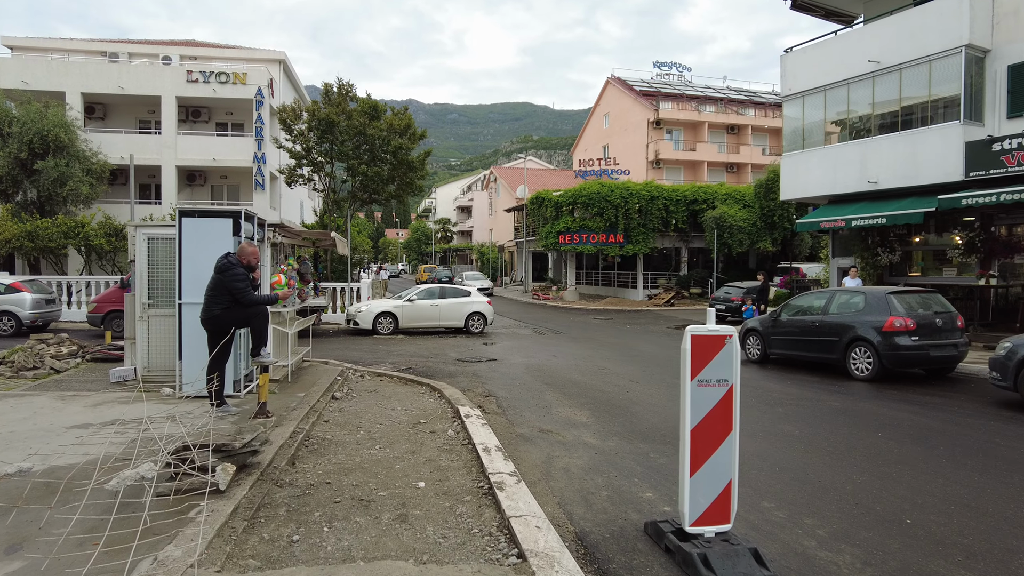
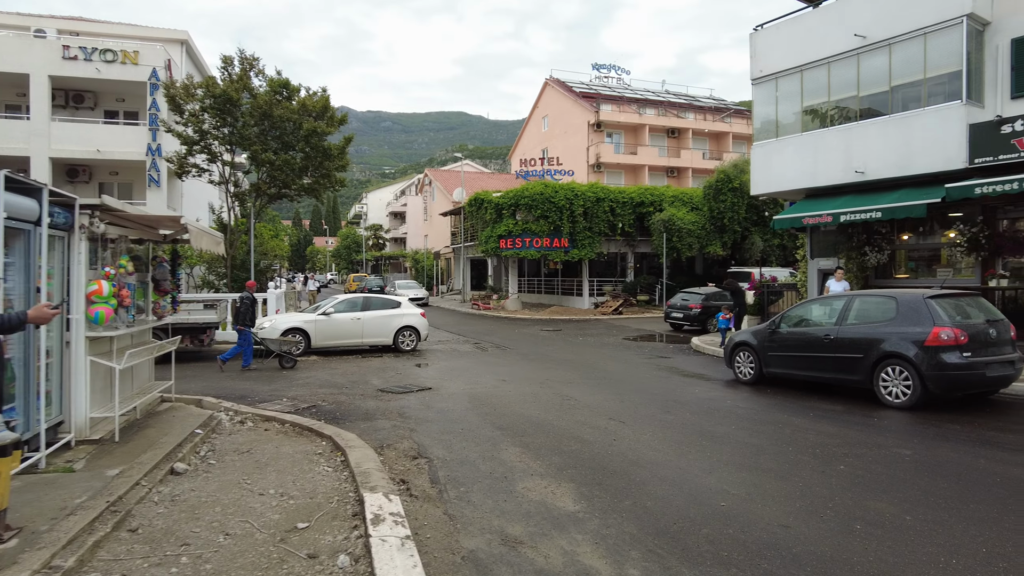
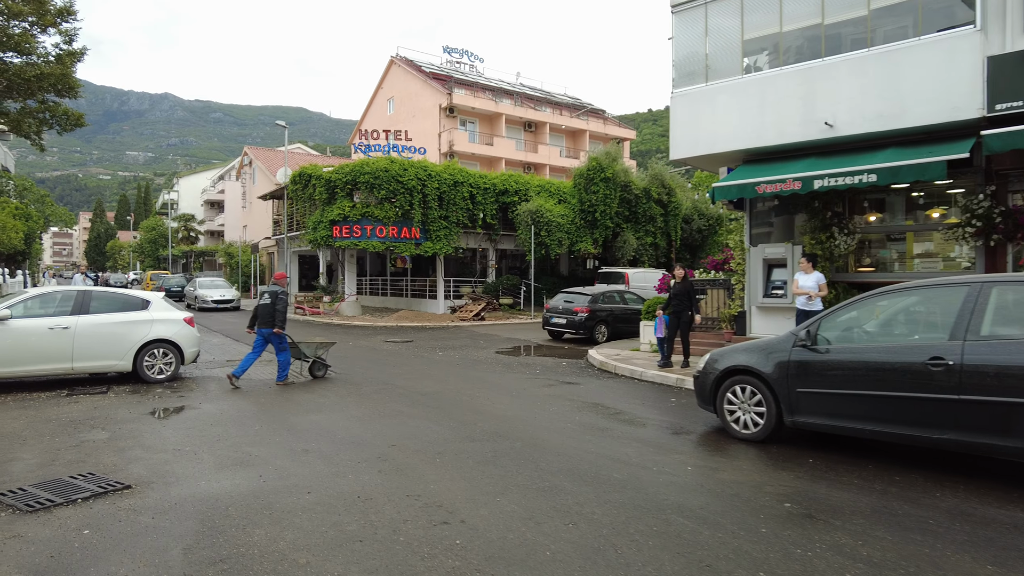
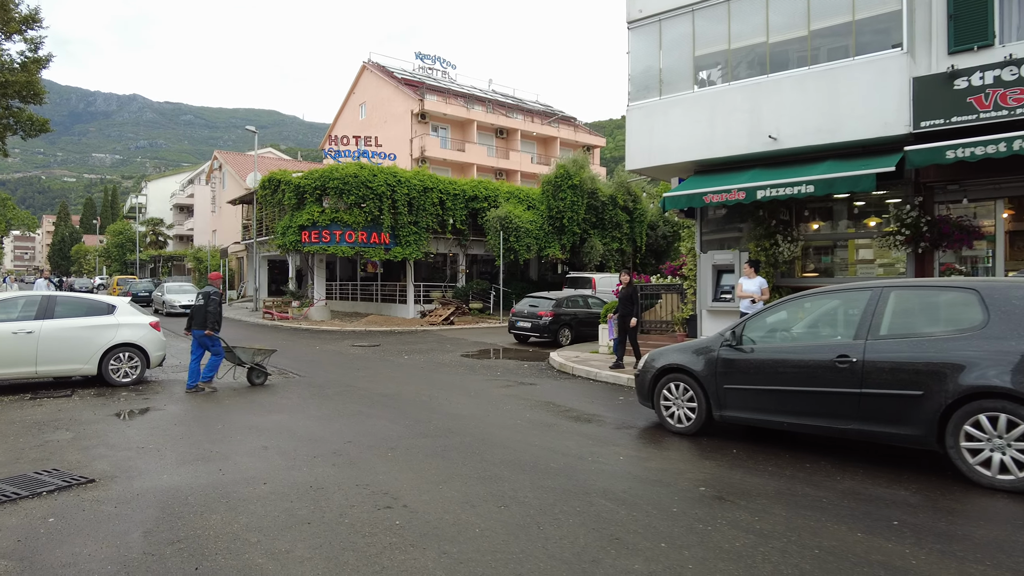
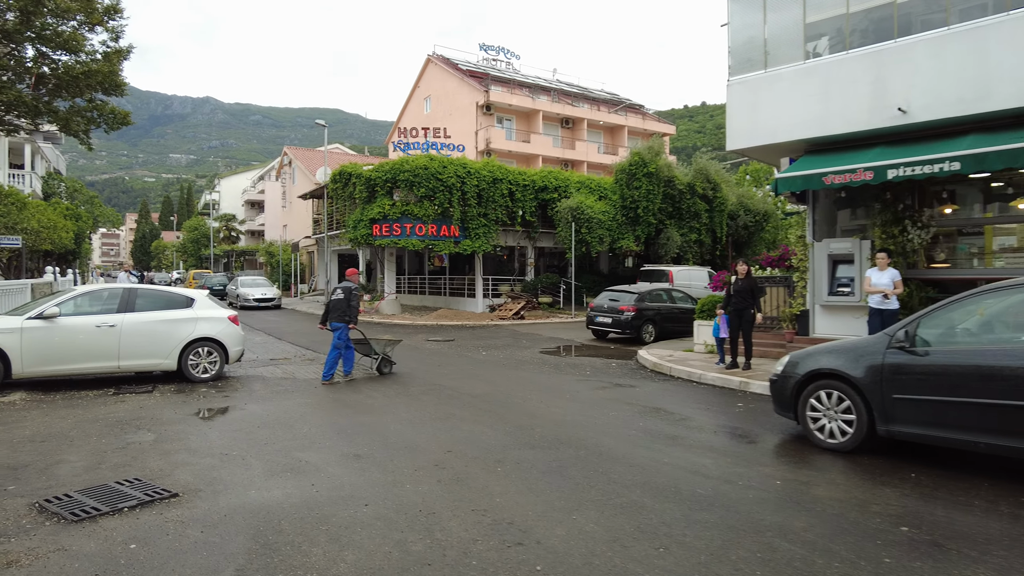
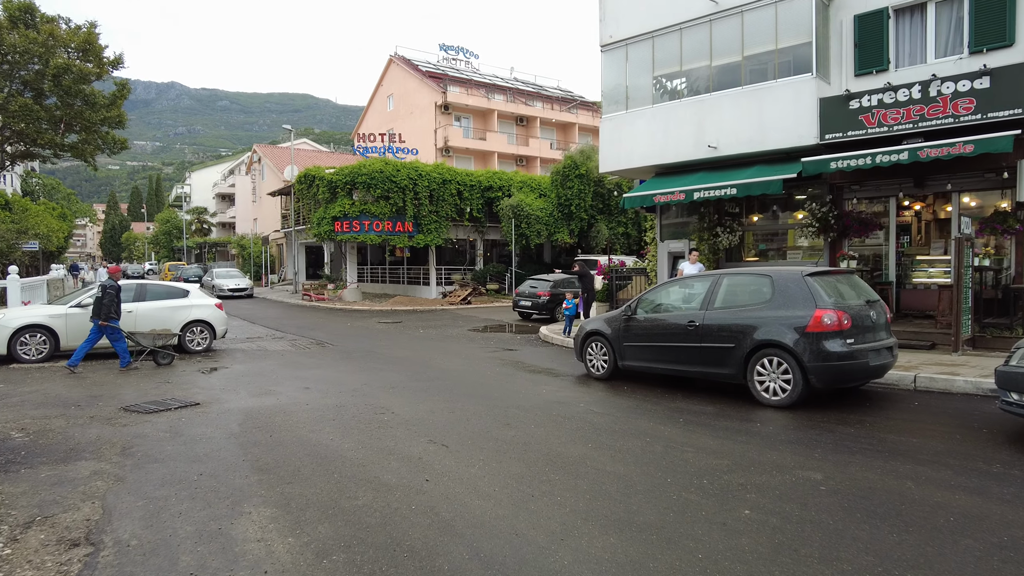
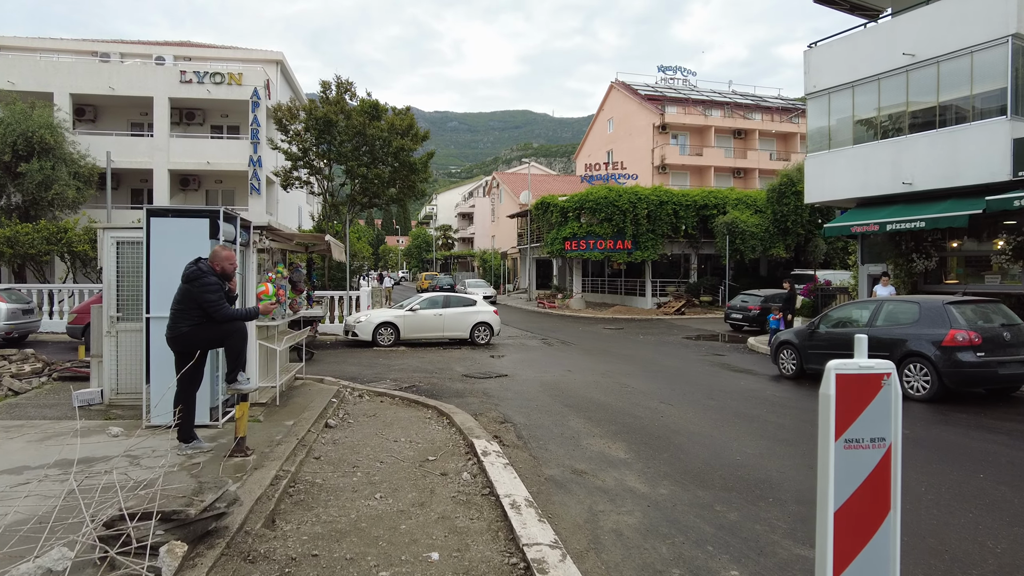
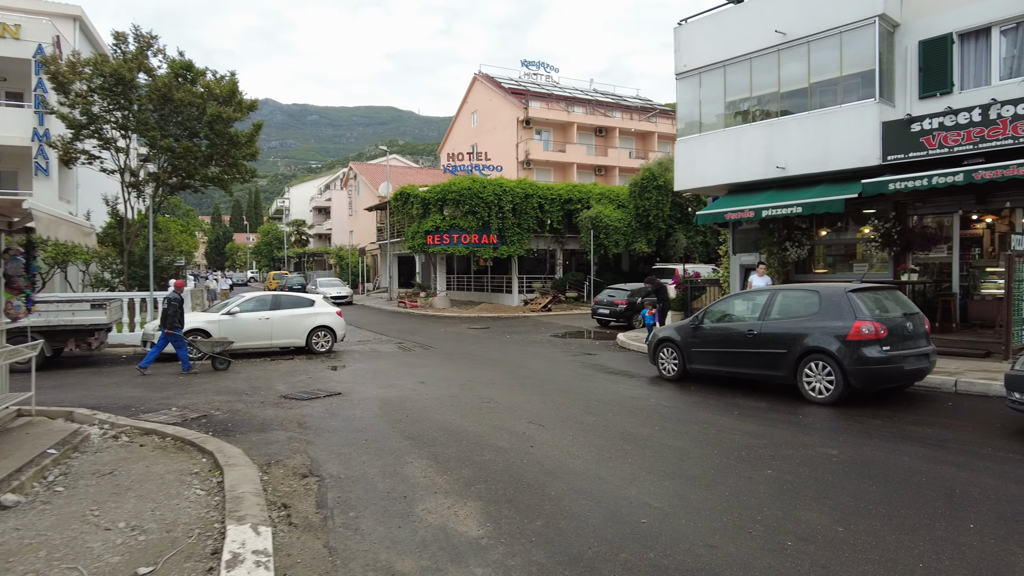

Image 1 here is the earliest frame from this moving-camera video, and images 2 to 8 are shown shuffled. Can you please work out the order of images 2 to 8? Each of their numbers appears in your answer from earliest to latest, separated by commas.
7, 2, 8, 6, 4, 3, 5
